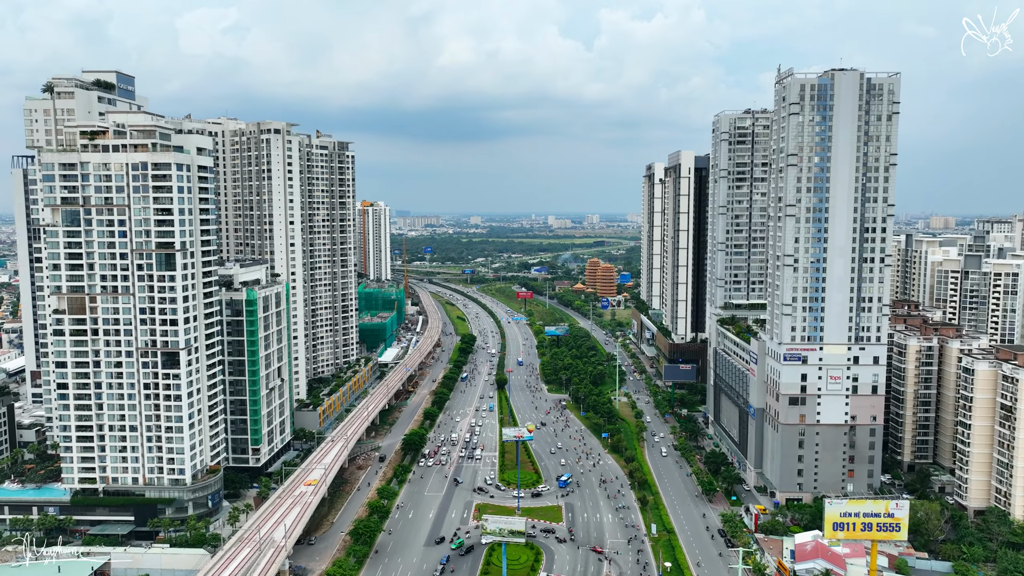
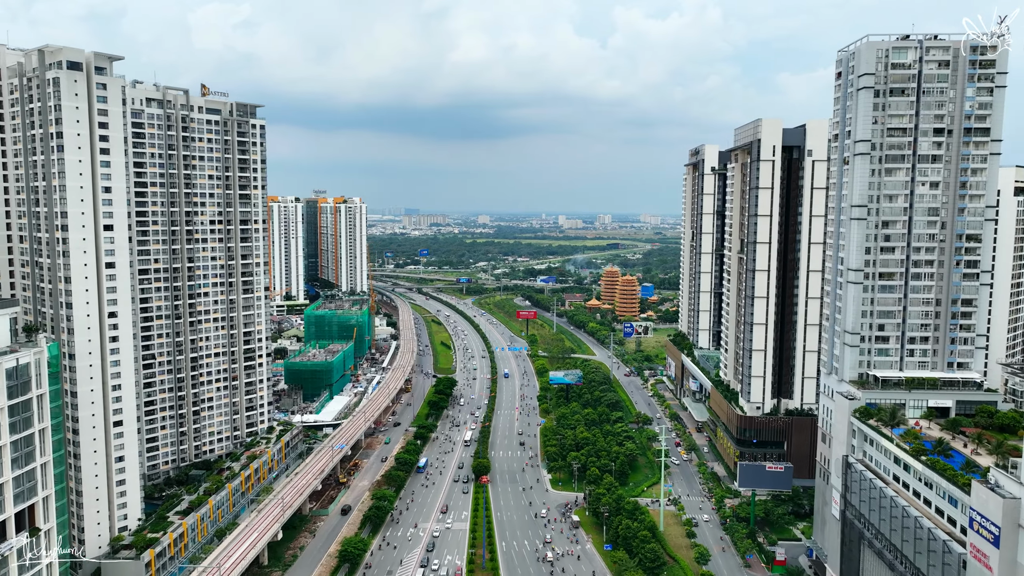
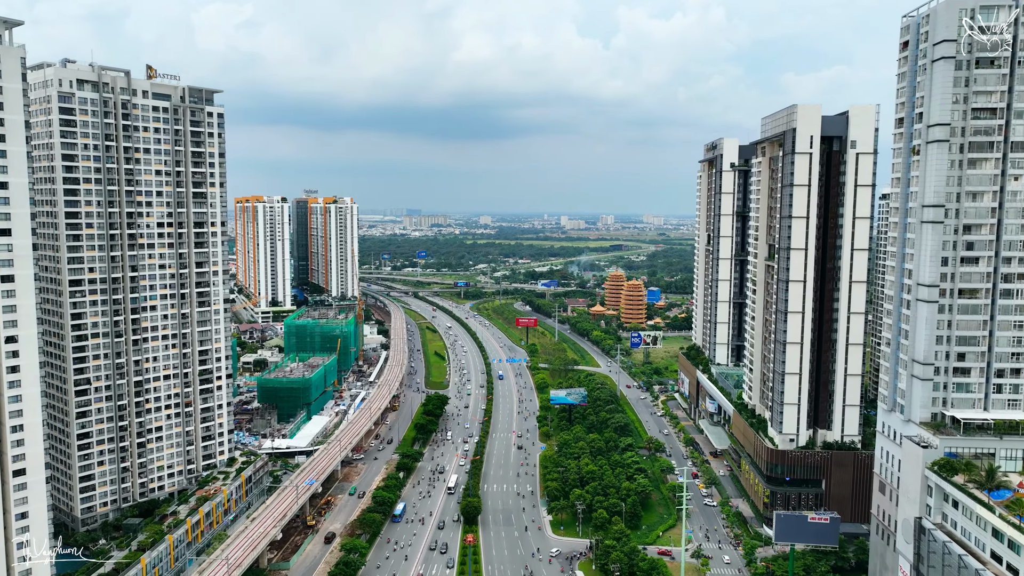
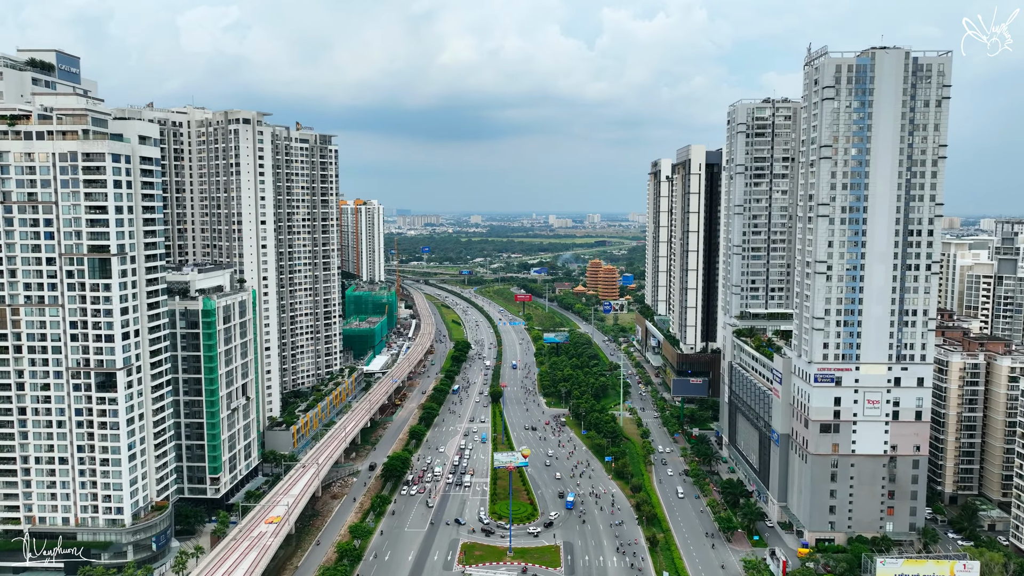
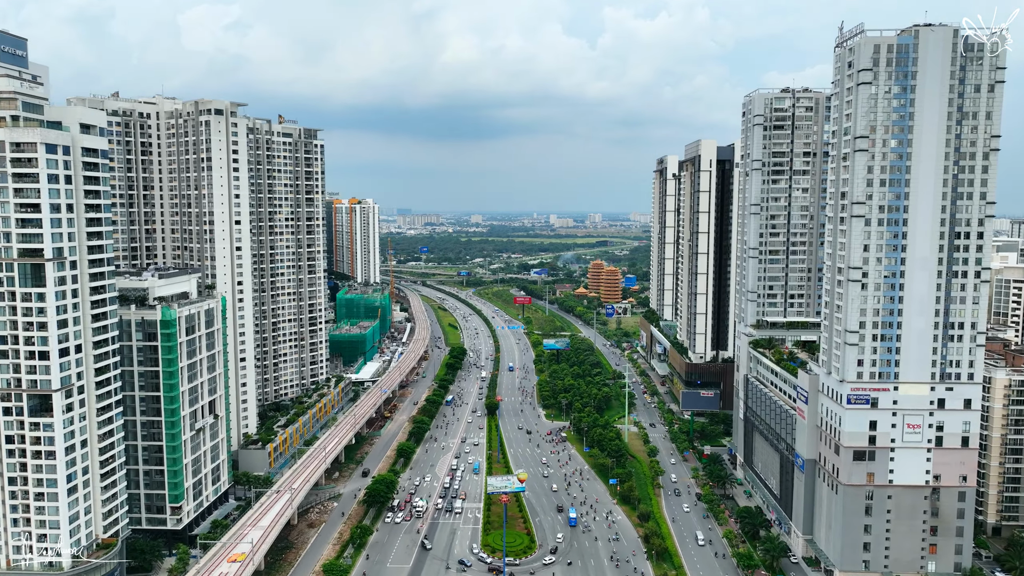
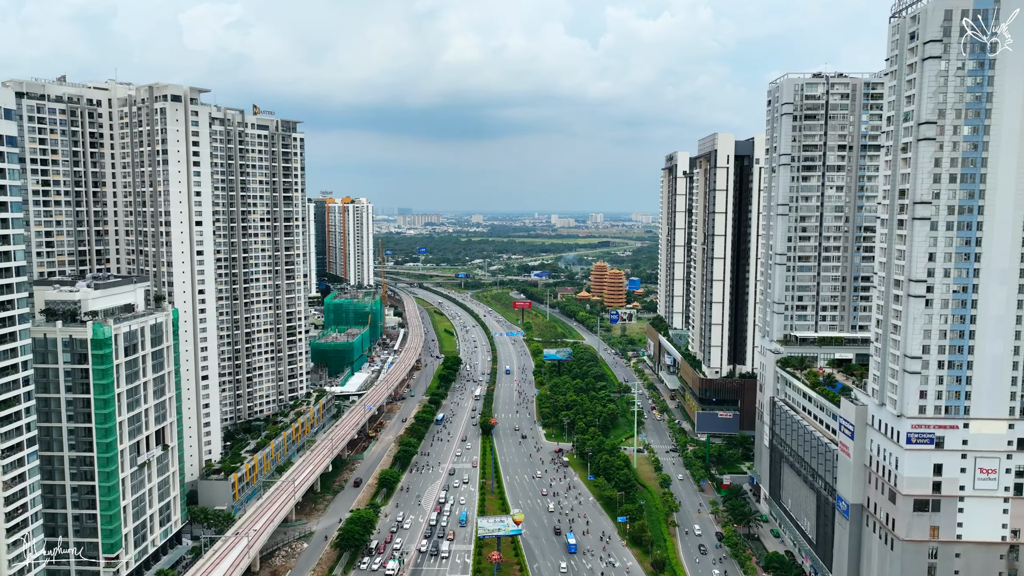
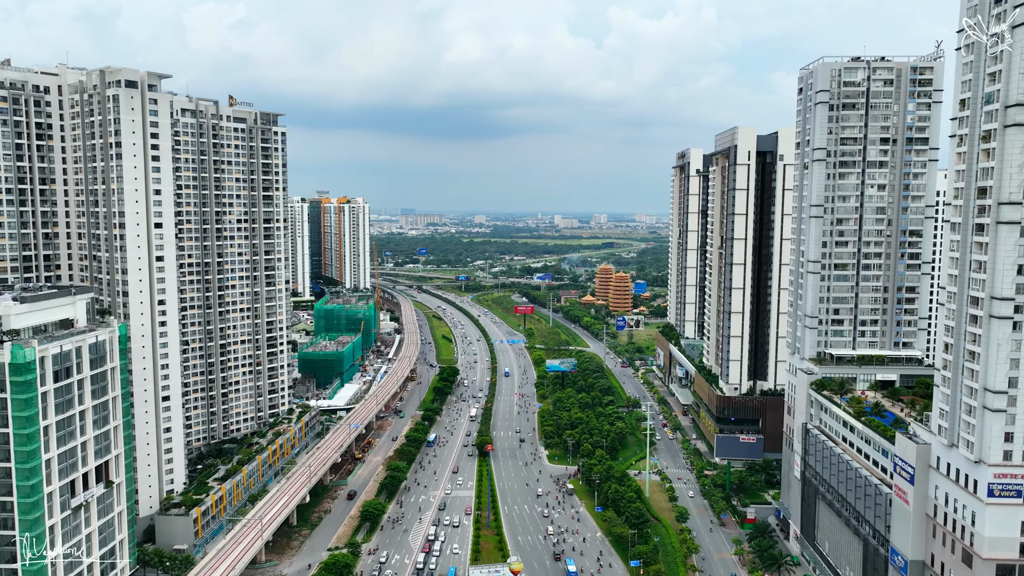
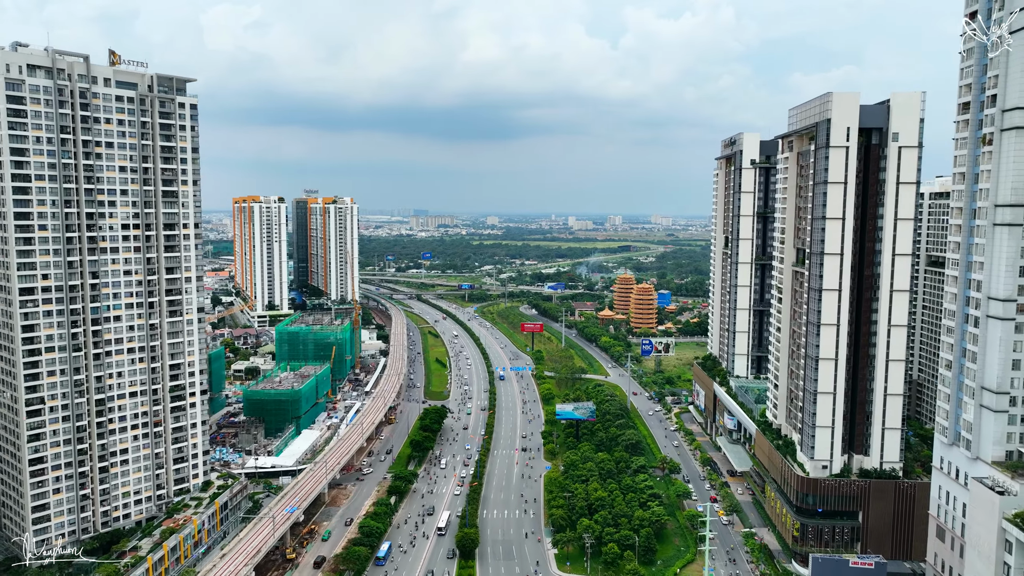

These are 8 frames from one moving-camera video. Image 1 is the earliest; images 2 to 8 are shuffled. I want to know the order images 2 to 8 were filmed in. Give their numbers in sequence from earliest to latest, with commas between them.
4, 5, 6, 7, 2, 3, 8
